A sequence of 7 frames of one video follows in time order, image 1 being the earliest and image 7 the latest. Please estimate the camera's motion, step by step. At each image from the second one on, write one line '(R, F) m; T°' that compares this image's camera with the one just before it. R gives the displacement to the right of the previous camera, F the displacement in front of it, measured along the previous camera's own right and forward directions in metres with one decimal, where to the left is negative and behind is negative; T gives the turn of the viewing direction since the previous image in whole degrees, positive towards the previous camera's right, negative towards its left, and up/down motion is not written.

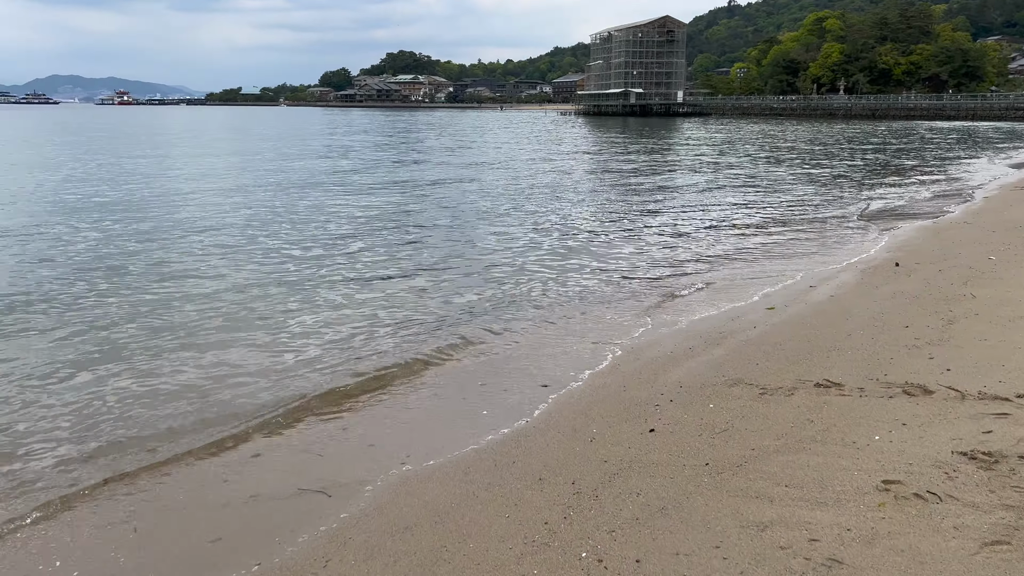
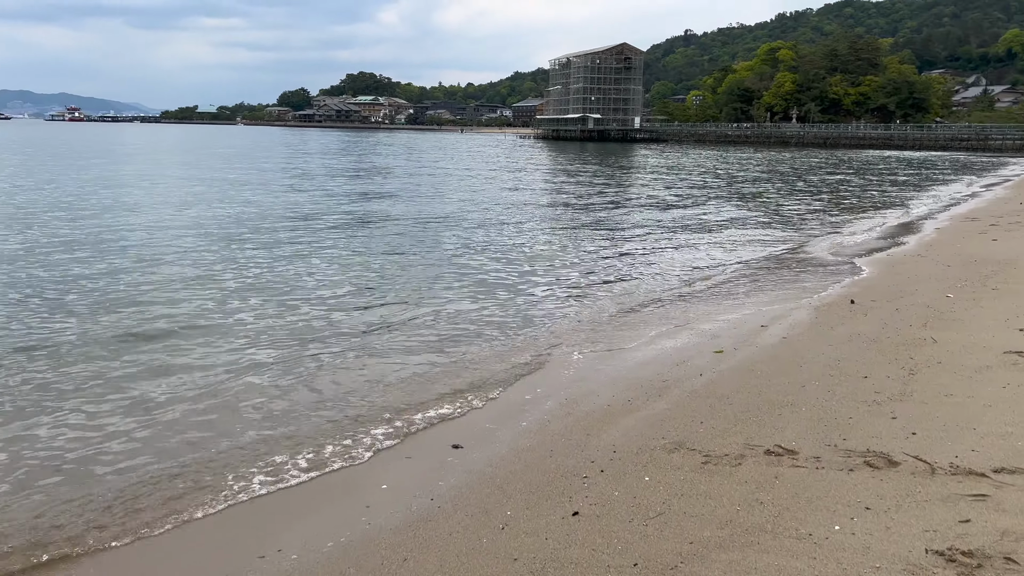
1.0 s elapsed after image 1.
(+0.3, +0.7) m; +3°
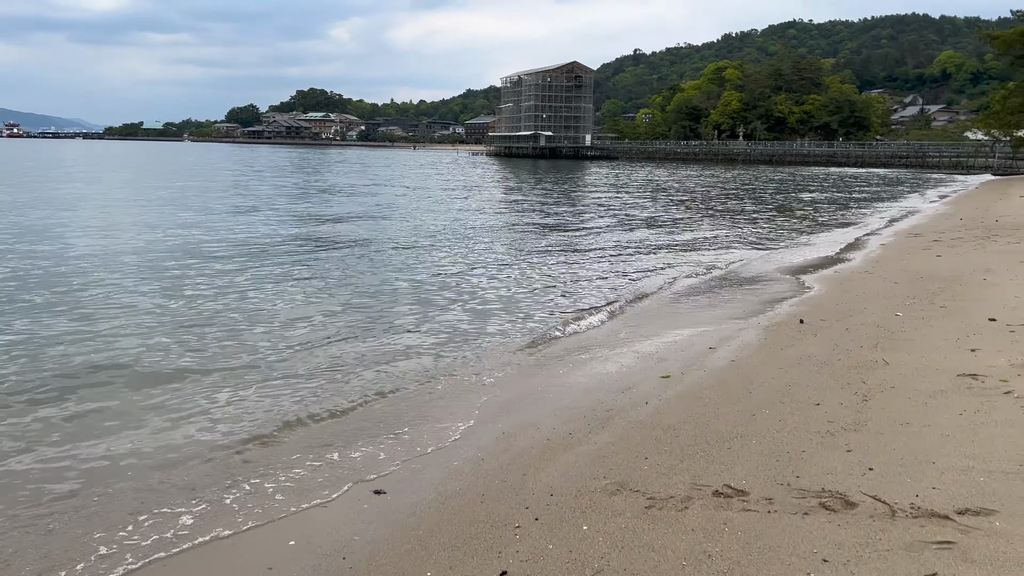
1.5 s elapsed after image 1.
(+0.1, +0.4) m; +3°
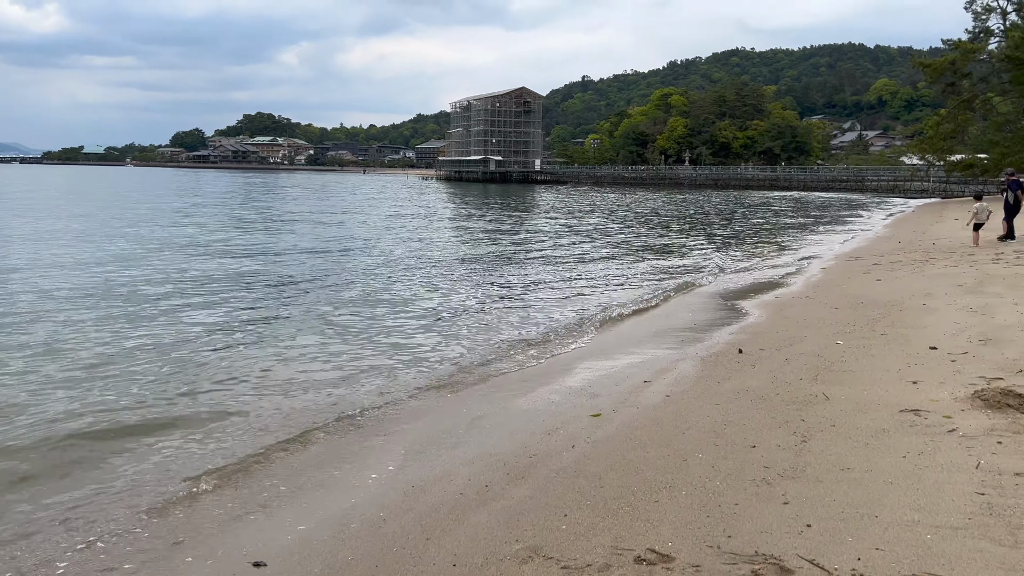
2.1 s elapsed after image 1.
(+0.3, +0.5) m; +3°
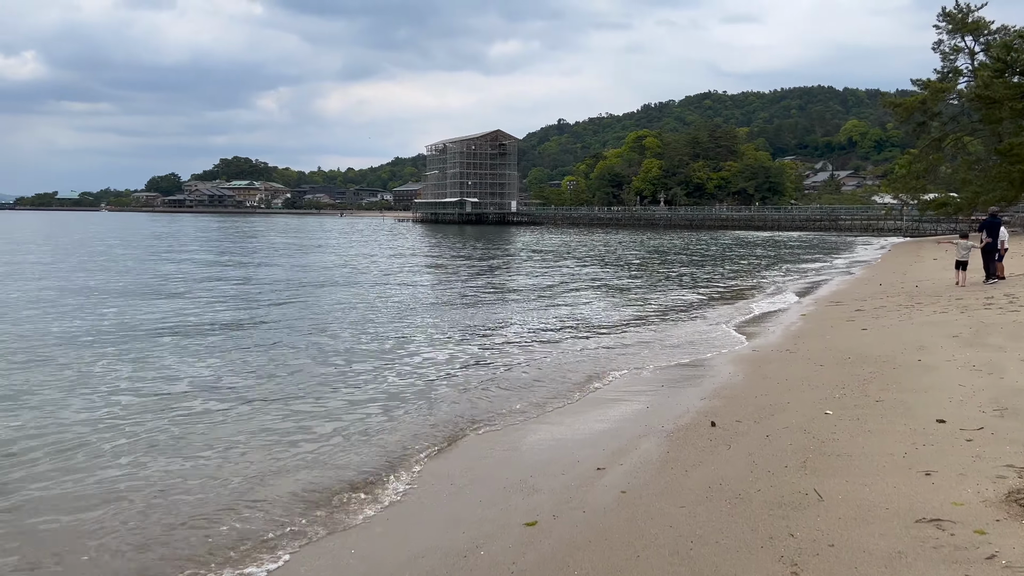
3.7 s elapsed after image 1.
(+0.4, +1.3) m; +1°
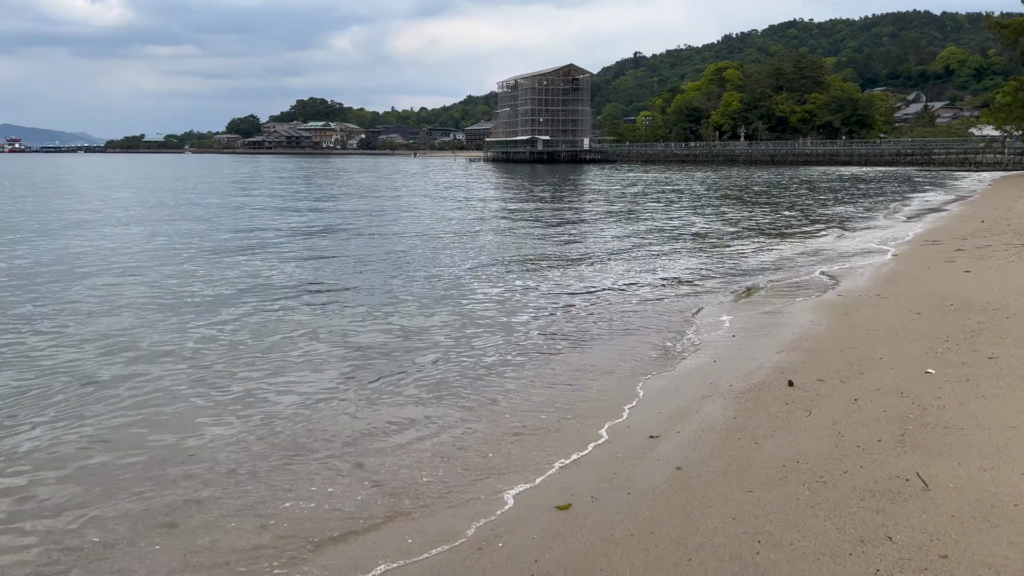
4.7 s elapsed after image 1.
(+0.2, +0.9) m; -5°
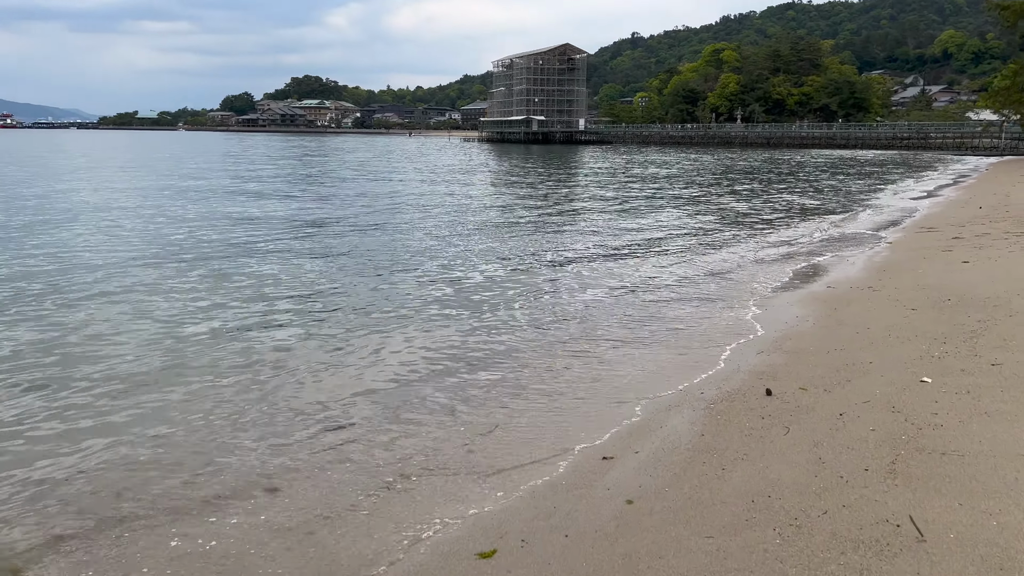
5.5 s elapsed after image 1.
(+0.3, +0.7) m; 0°
